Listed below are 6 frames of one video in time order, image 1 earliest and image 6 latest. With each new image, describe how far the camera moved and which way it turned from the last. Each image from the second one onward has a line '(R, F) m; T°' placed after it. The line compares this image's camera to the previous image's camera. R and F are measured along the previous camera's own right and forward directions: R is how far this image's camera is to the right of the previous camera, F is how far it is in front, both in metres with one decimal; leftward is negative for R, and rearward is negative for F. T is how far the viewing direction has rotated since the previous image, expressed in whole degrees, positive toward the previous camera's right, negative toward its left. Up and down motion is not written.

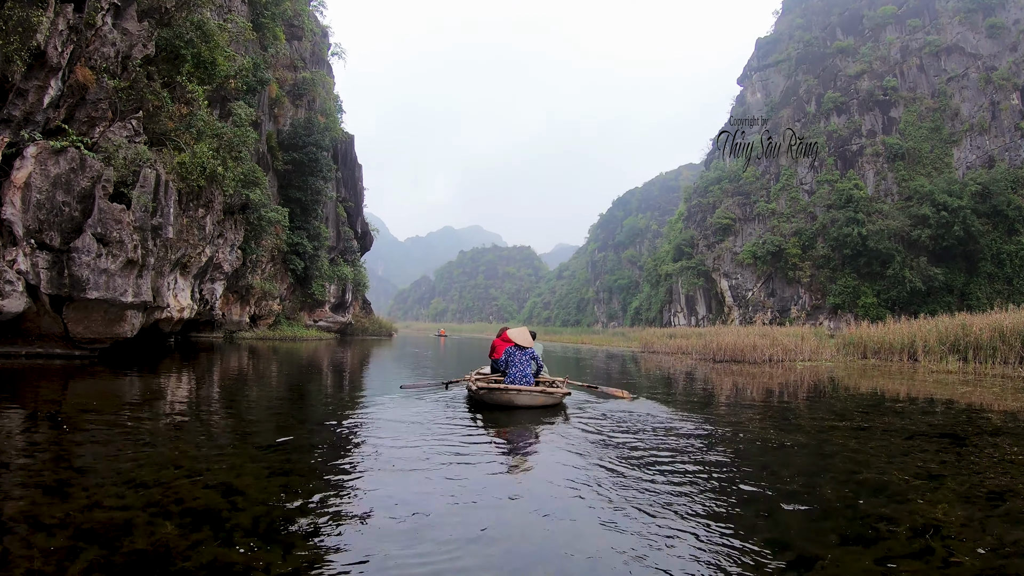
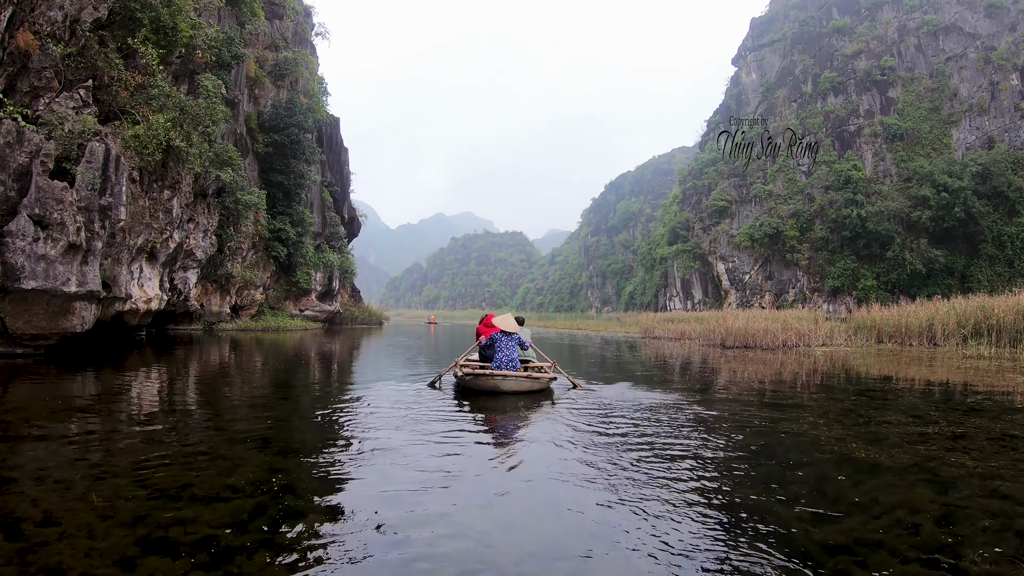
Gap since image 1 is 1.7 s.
(0.0, +1.0) m; +1°
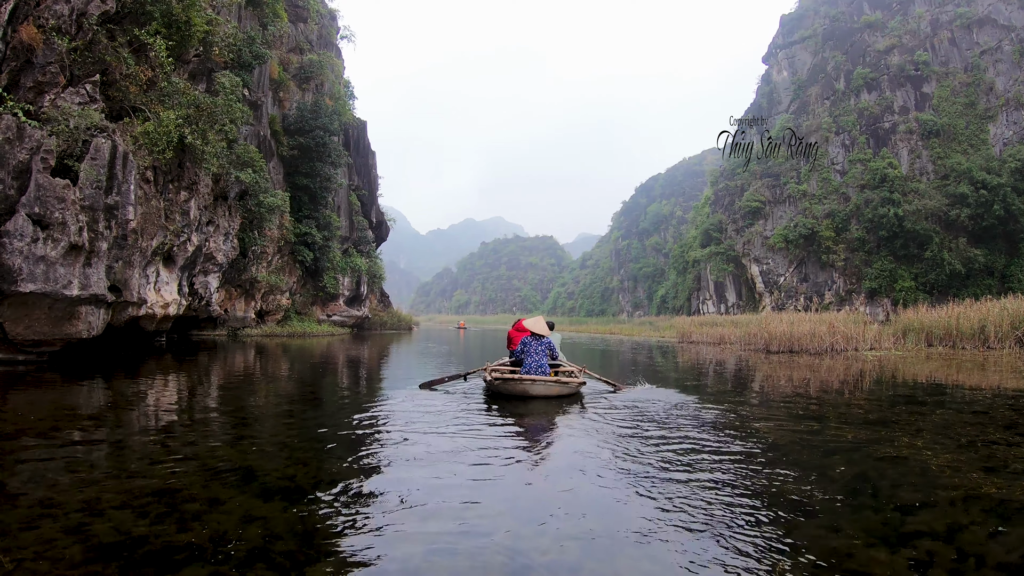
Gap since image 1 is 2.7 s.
(0.0, +0.8) m; -3°
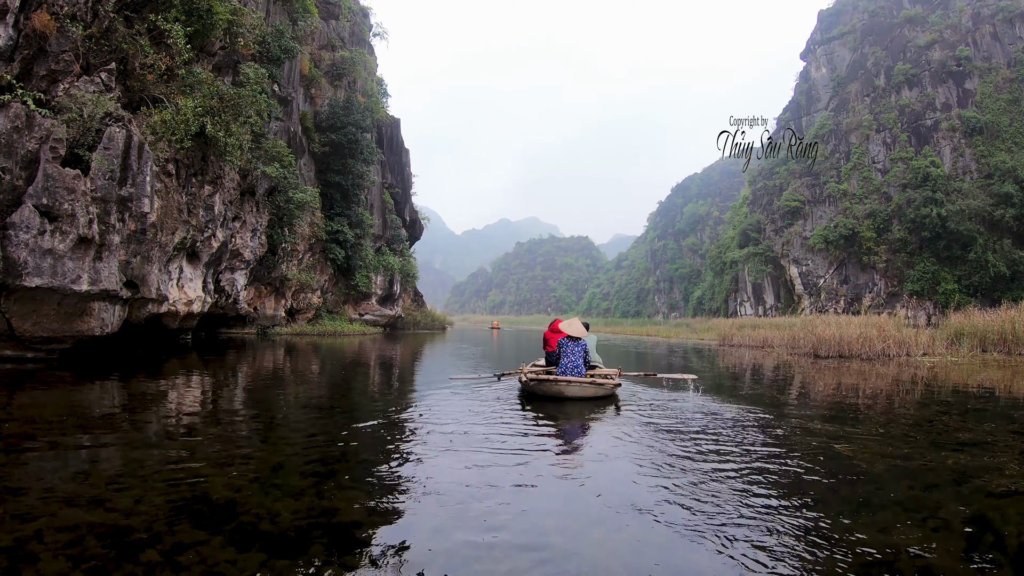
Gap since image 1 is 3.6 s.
(+0.1, +0.8) m; -4°
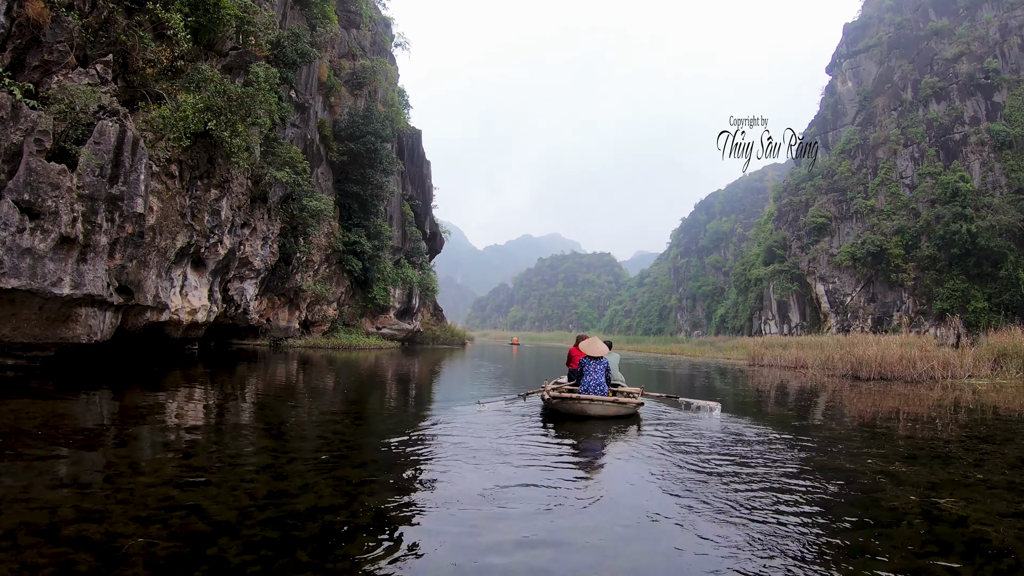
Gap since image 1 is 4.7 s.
(0.0, +0.8) m; -2°
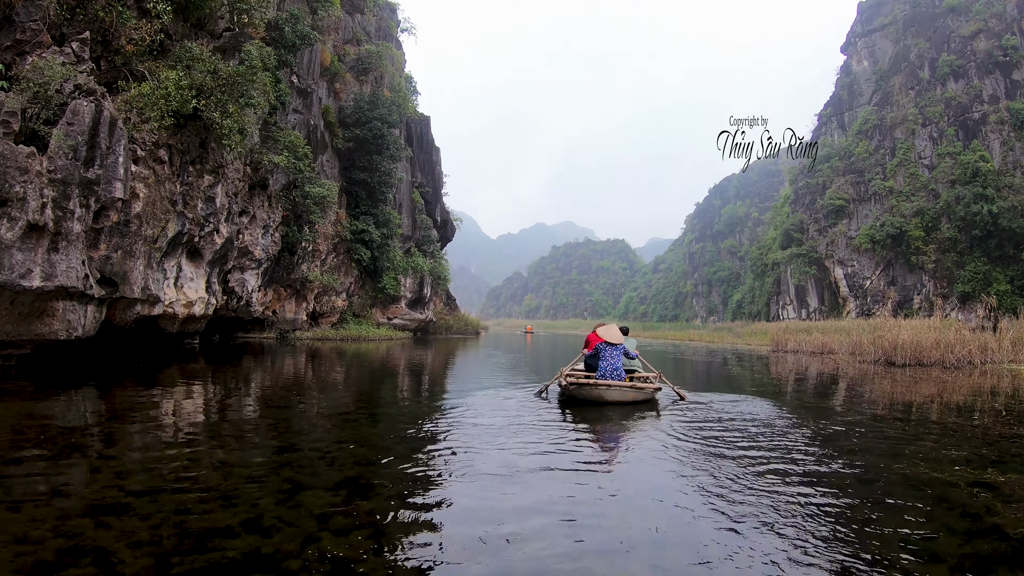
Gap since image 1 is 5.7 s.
(+0.1, +0.7) m; -2°
